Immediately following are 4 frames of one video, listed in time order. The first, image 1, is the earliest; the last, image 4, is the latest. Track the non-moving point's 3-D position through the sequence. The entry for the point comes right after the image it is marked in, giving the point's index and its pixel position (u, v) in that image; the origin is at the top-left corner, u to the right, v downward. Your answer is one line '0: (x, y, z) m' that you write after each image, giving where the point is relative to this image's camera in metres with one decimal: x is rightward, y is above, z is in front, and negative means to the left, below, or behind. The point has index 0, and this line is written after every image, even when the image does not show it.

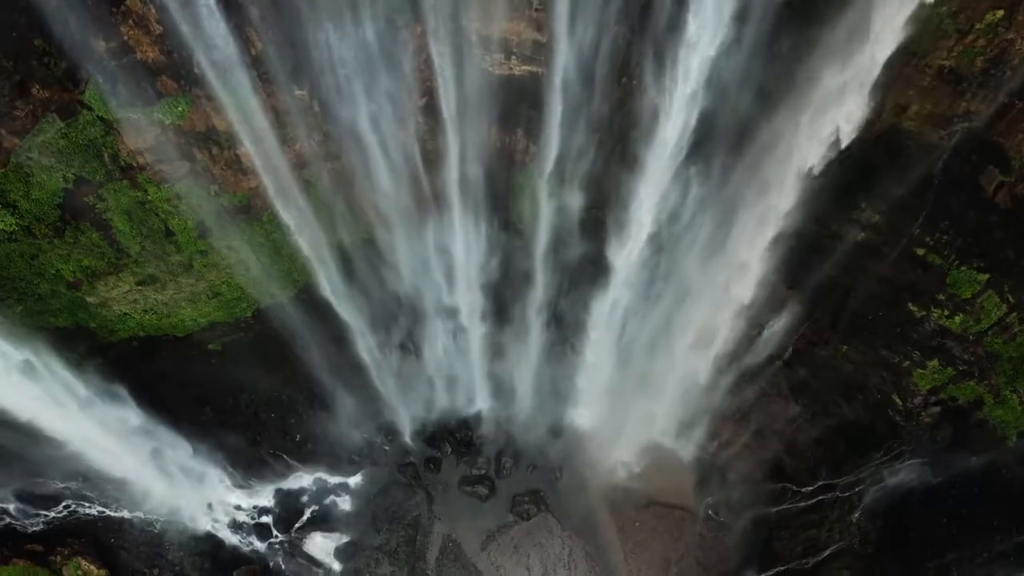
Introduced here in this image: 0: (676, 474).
0: (+3.4, -3.8, +13.7) m
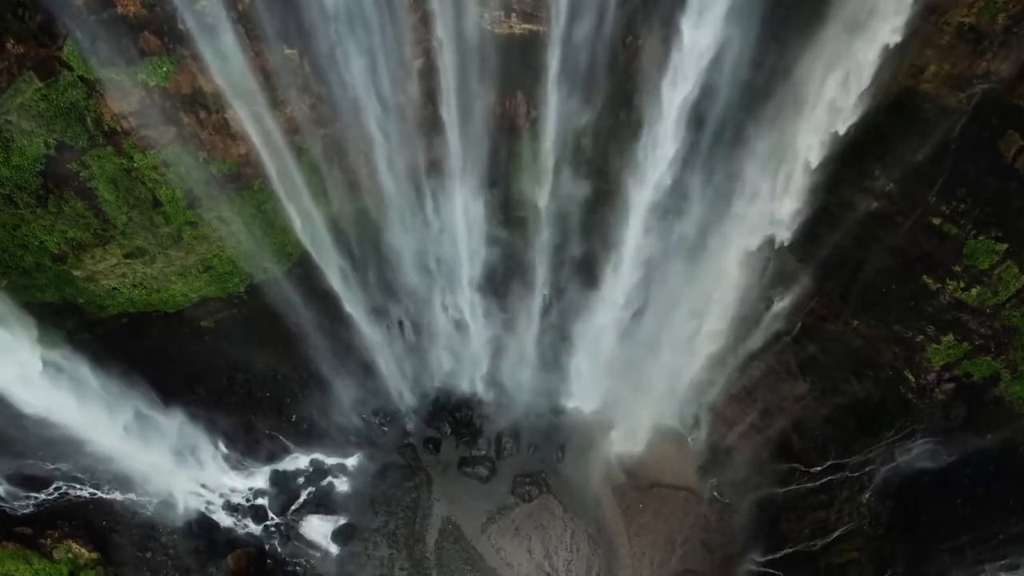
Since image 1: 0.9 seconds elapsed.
0: (+3.4, -3.3, +13.4) m
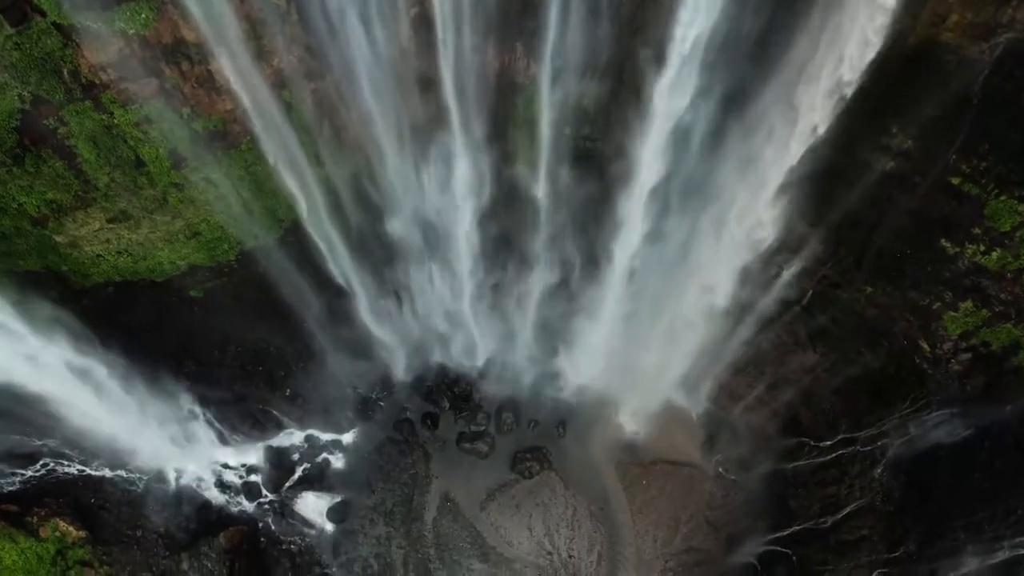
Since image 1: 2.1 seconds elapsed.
0: (+3.4, -2.7, +13.0) m
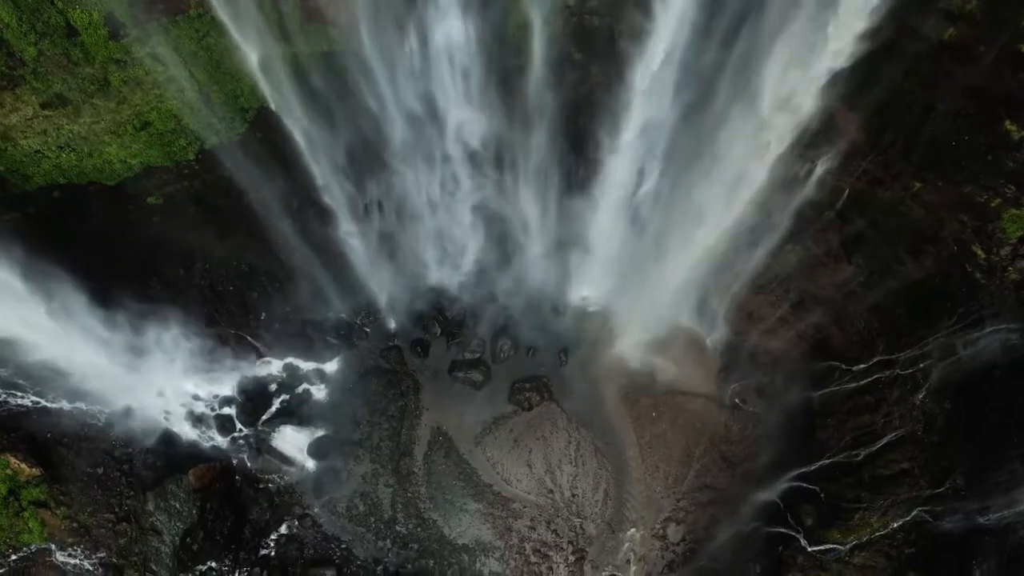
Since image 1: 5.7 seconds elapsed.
0: (+3.4, -1.2, +11.8) m
